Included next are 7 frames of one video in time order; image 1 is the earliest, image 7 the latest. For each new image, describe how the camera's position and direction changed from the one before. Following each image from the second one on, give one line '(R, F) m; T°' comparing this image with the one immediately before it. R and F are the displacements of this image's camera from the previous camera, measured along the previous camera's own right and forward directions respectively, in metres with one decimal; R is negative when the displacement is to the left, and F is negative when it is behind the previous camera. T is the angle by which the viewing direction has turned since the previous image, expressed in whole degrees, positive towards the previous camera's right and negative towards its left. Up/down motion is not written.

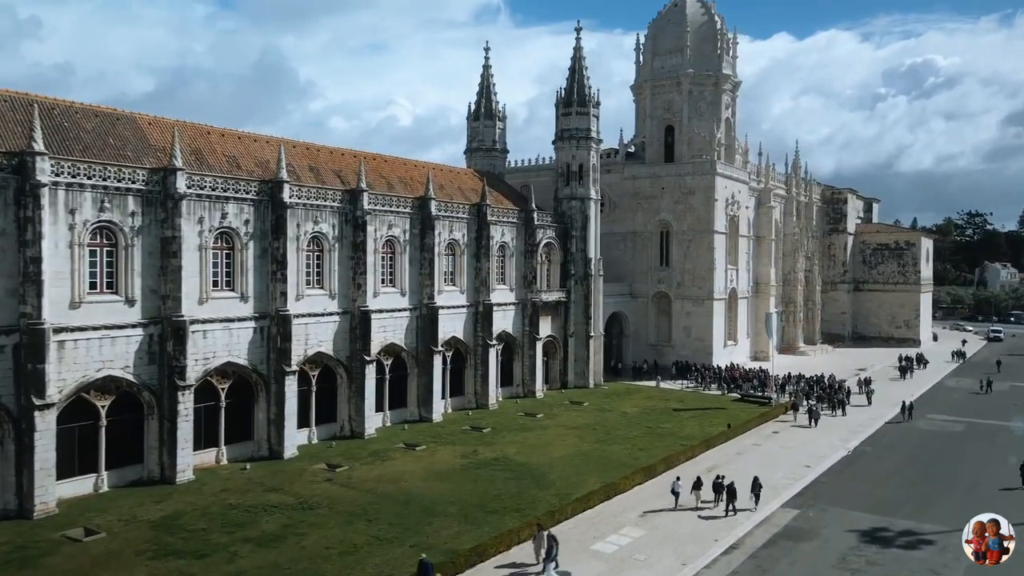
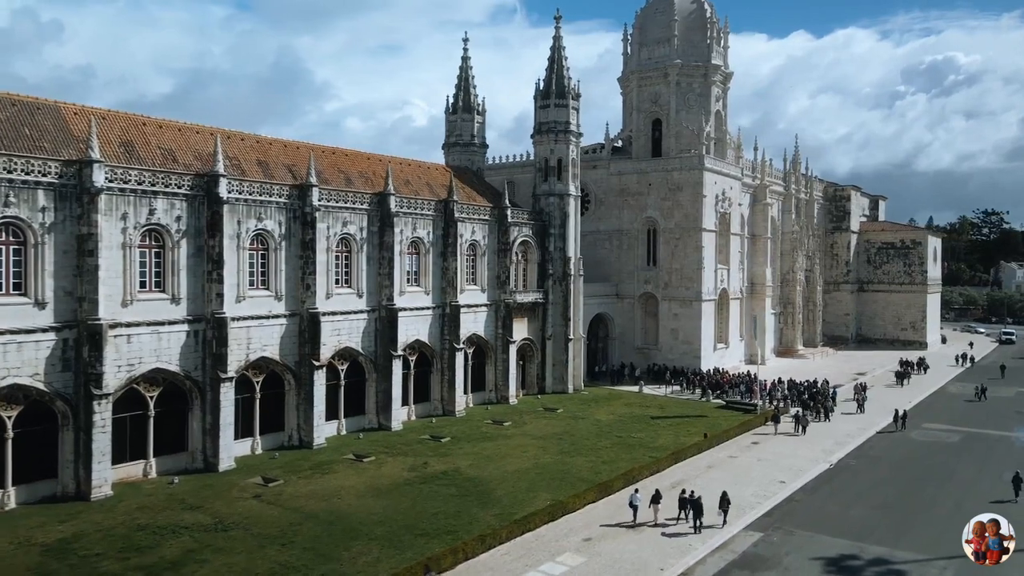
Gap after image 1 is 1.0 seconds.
(+2.3, +2.1) m; -1°
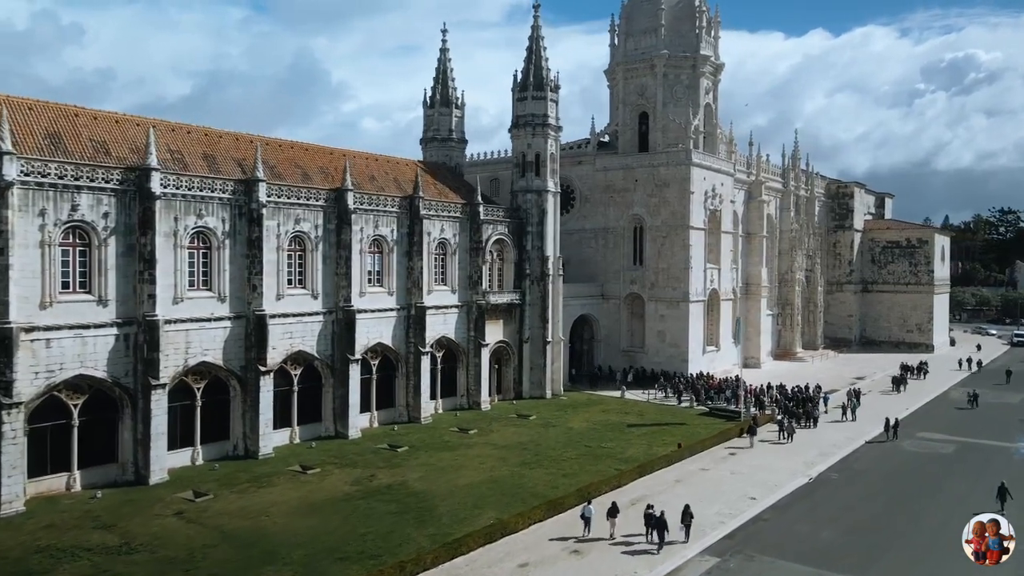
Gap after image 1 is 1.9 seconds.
(+2.1, +1.9) m; -1°
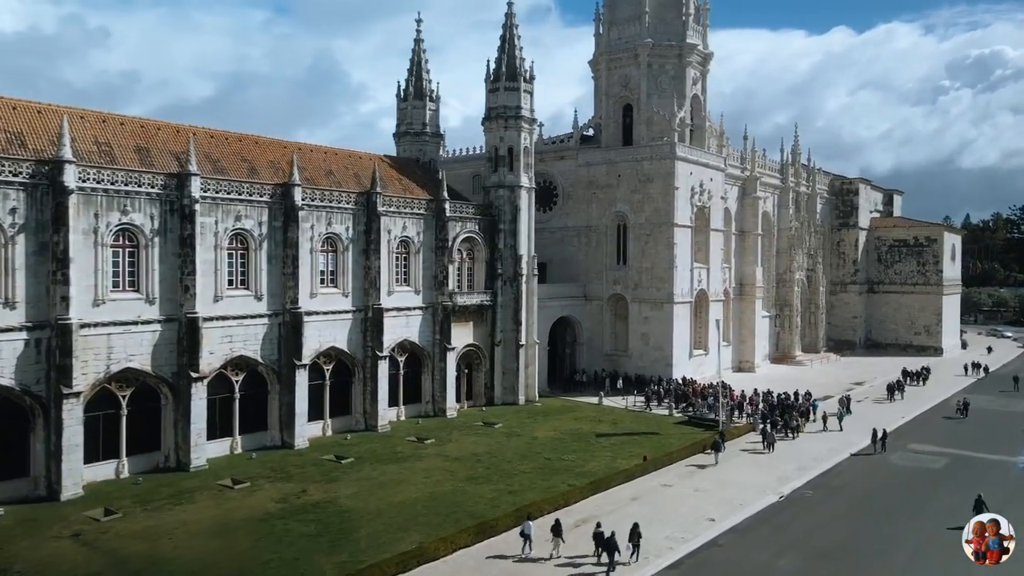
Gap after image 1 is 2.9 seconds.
(+2.5, +2.1) m; -1°
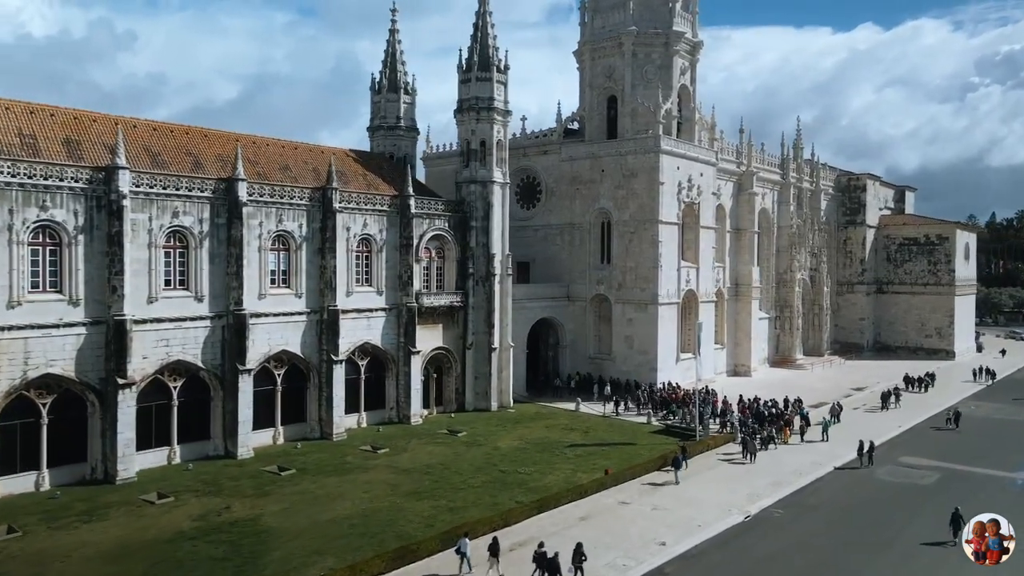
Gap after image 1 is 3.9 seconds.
(+2.4, +2.0) m; -2°
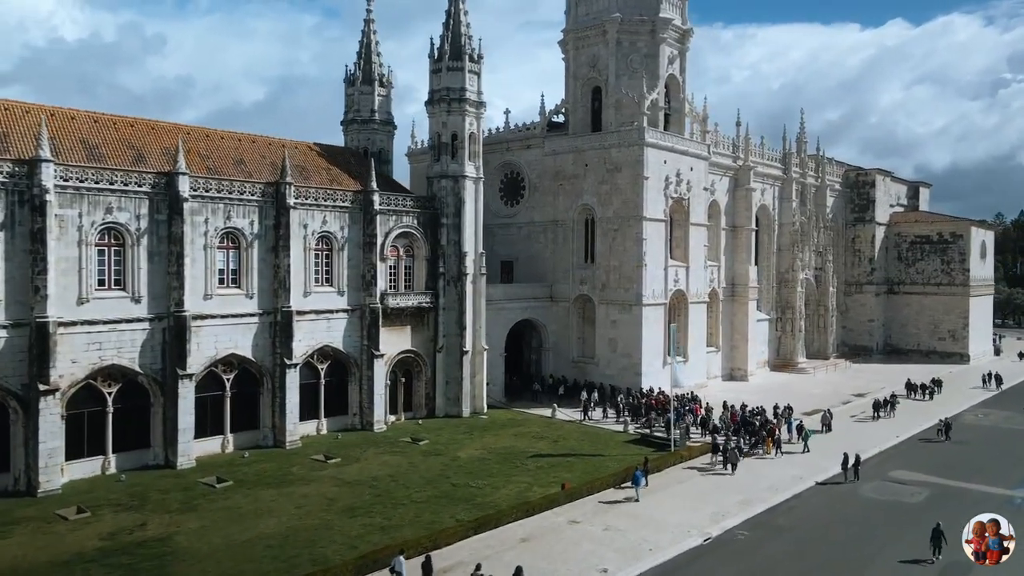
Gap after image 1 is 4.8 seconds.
(+2.4, +2.0) m; -2°
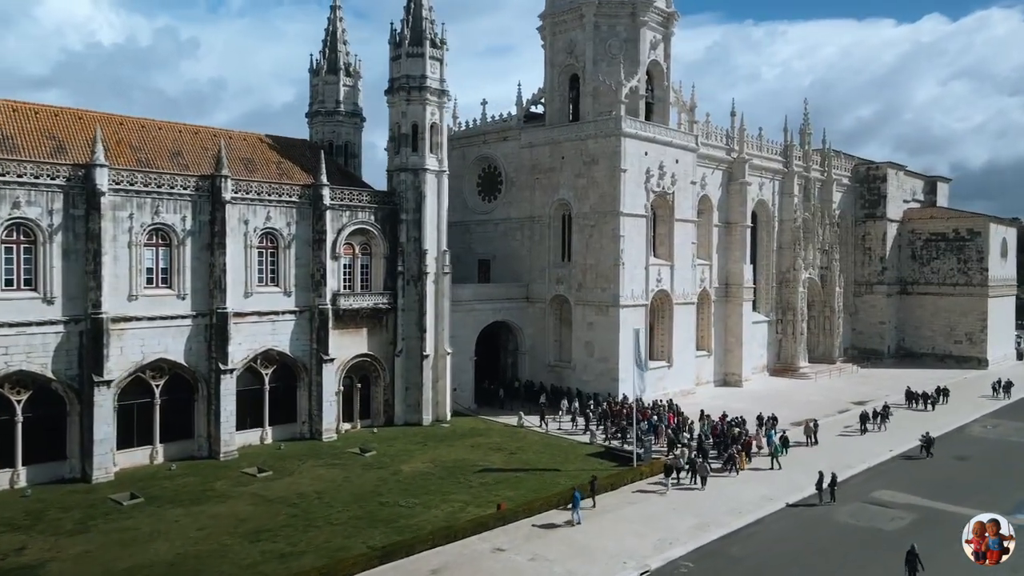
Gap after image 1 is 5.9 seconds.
(+2.8, +2.4) m; -2°
